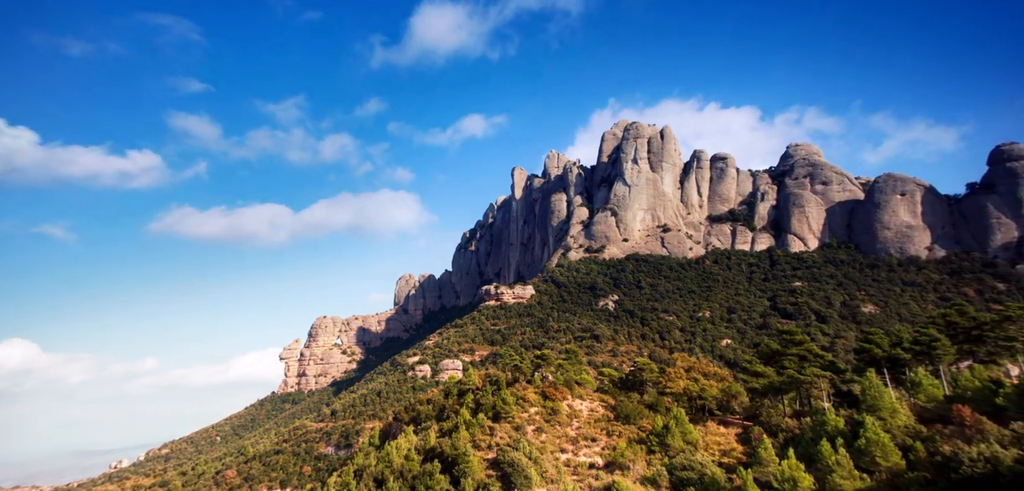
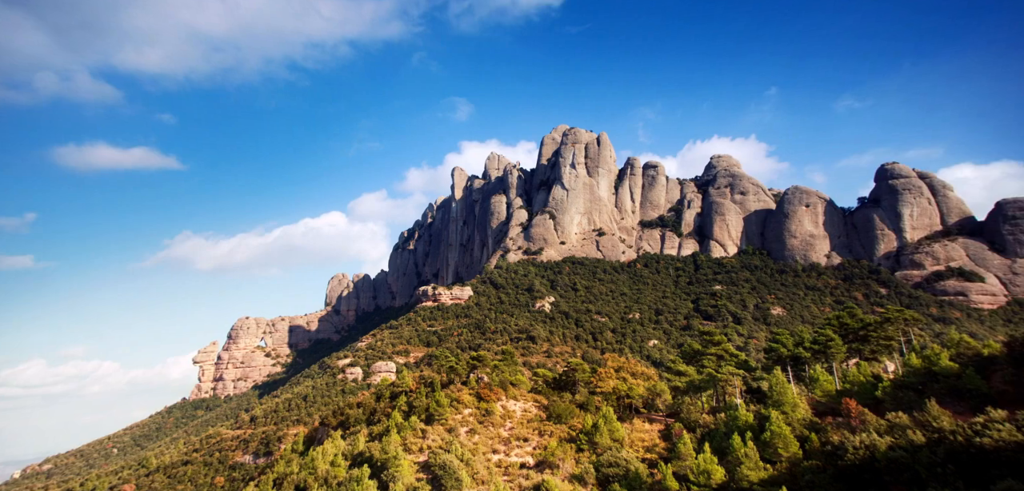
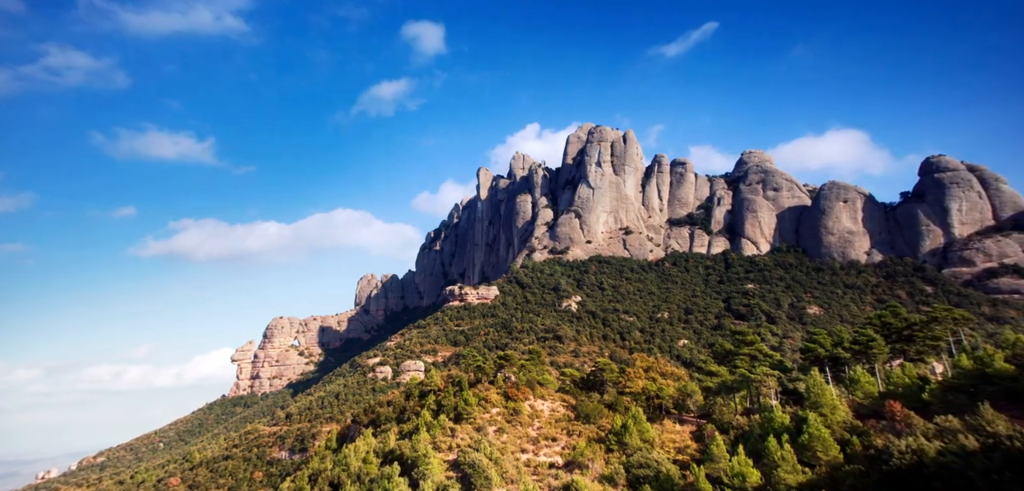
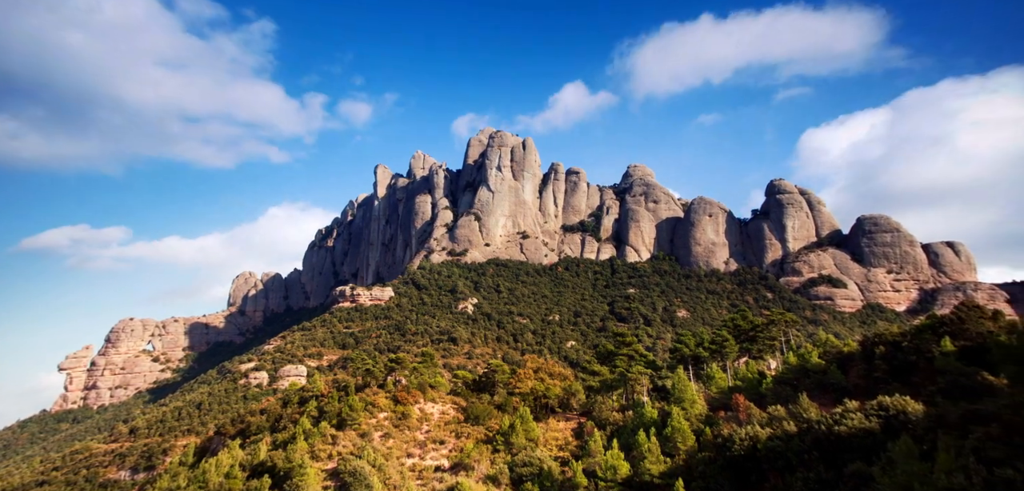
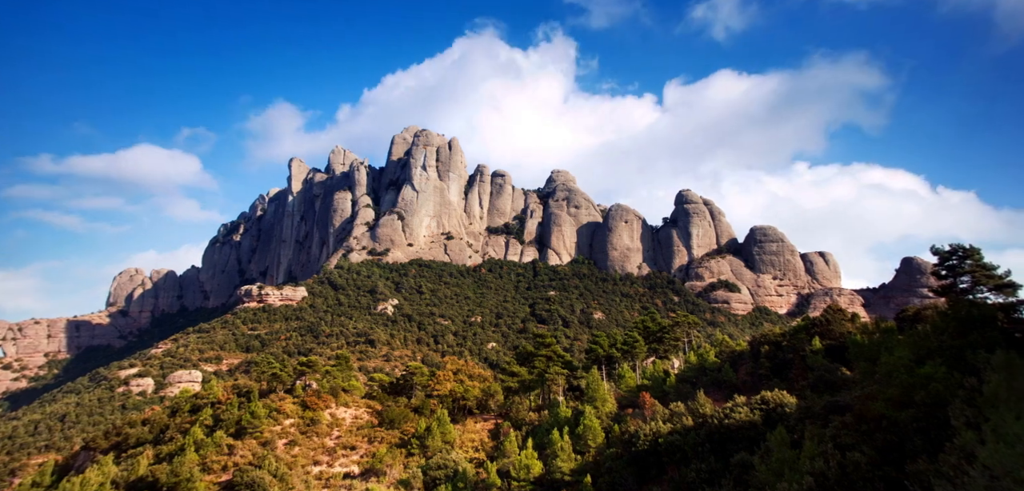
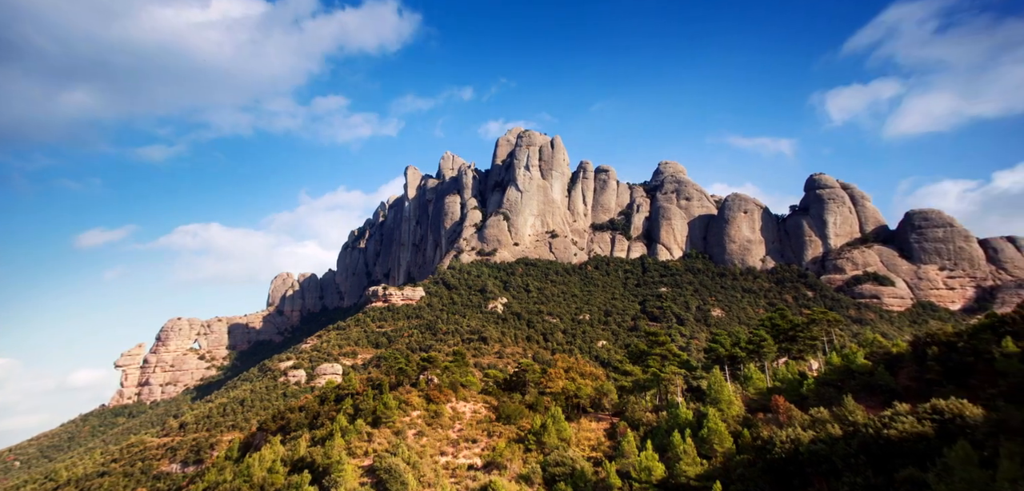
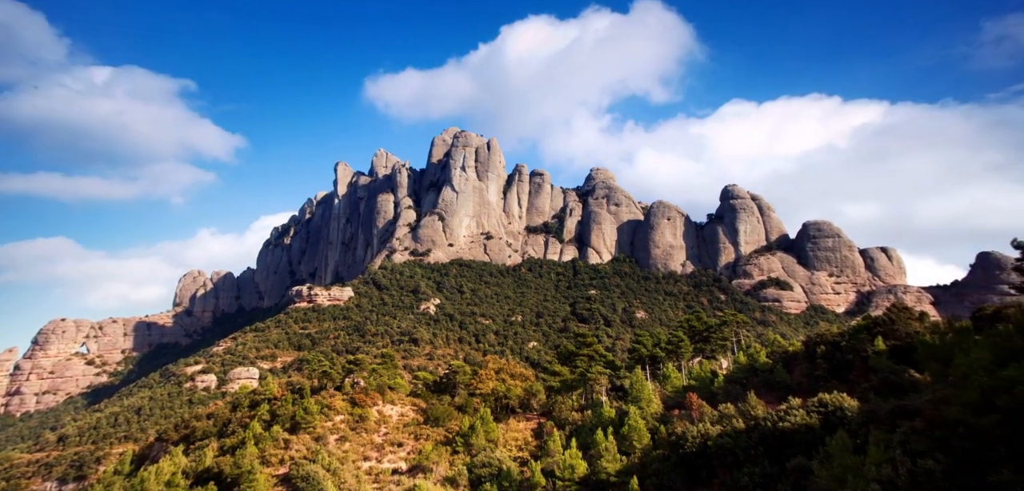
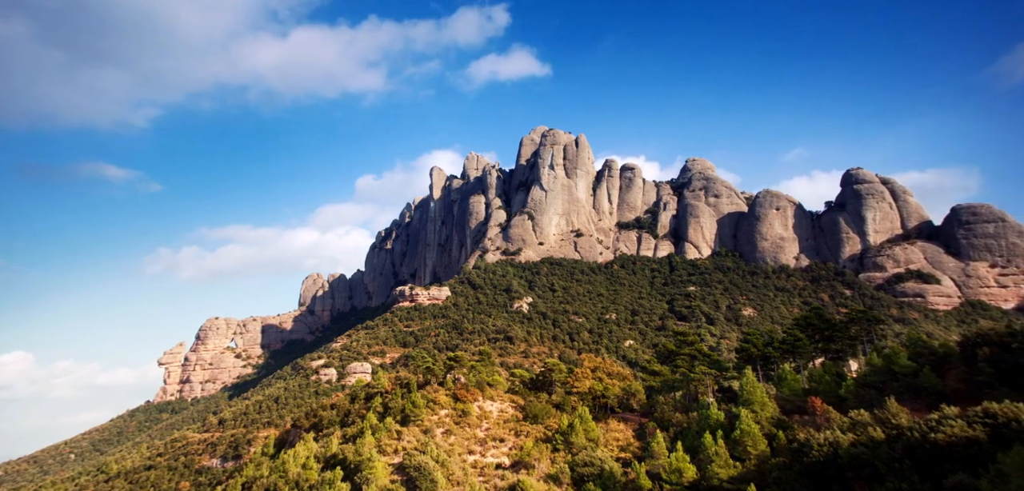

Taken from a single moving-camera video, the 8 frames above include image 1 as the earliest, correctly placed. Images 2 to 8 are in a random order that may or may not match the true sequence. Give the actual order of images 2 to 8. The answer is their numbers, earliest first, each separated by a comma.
3, 2, 8, 6, 4, 7, 5
